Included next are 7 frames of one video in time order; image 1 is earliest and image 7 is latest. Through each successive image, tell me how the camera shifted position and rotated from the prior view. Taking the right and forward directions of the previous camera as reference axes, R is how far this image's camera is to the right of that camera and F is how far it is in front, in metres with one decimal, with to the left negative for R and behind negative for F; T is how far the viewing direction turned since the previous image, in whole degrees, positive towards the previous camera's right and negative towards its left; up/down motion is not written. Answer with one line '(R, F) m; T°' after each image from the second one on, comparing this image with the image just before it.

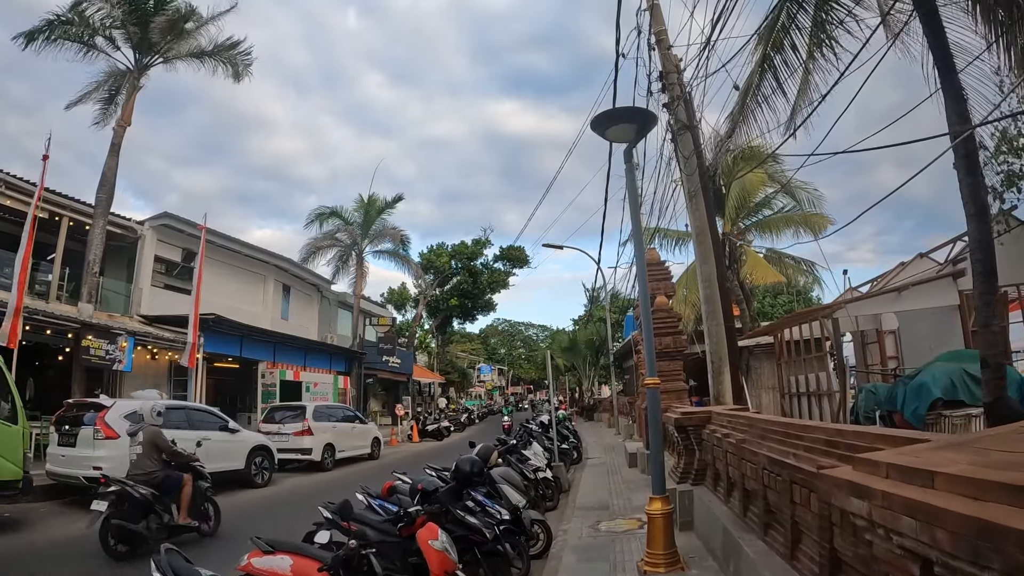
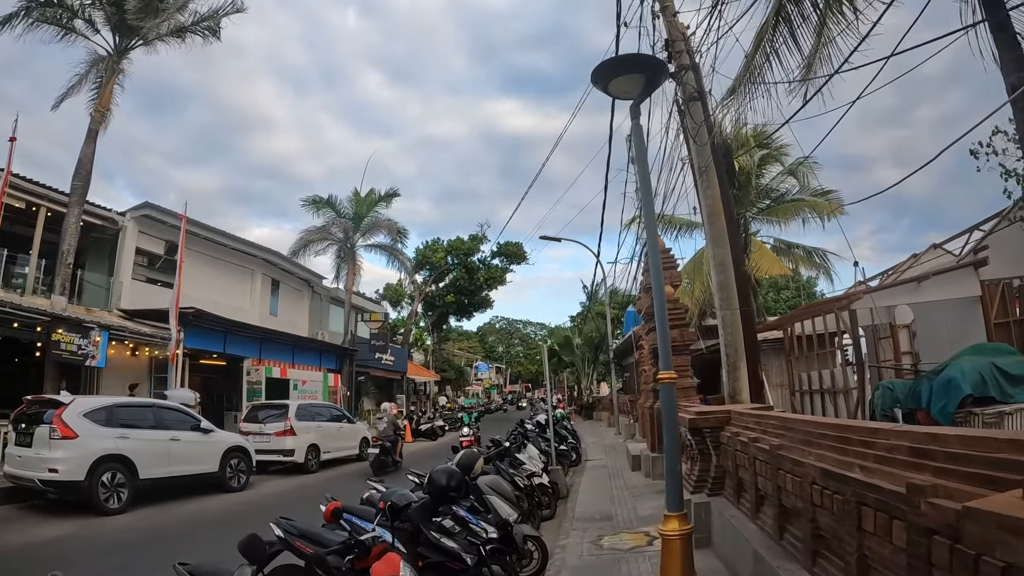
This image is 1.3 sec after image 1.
(+0.1, +0.7) m; 0°
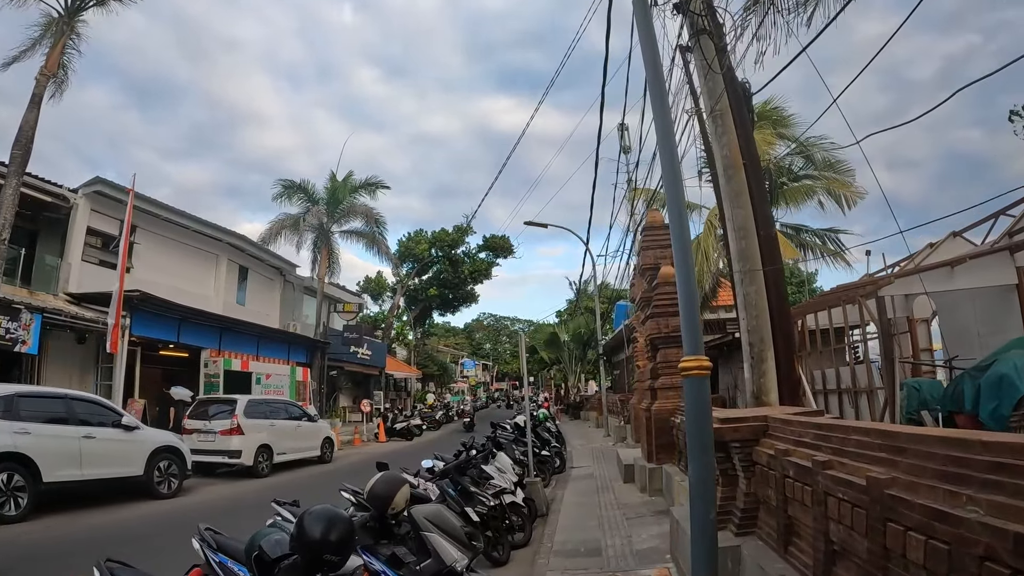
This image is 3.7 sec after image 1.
(+0.2, +1.3) m; +1°
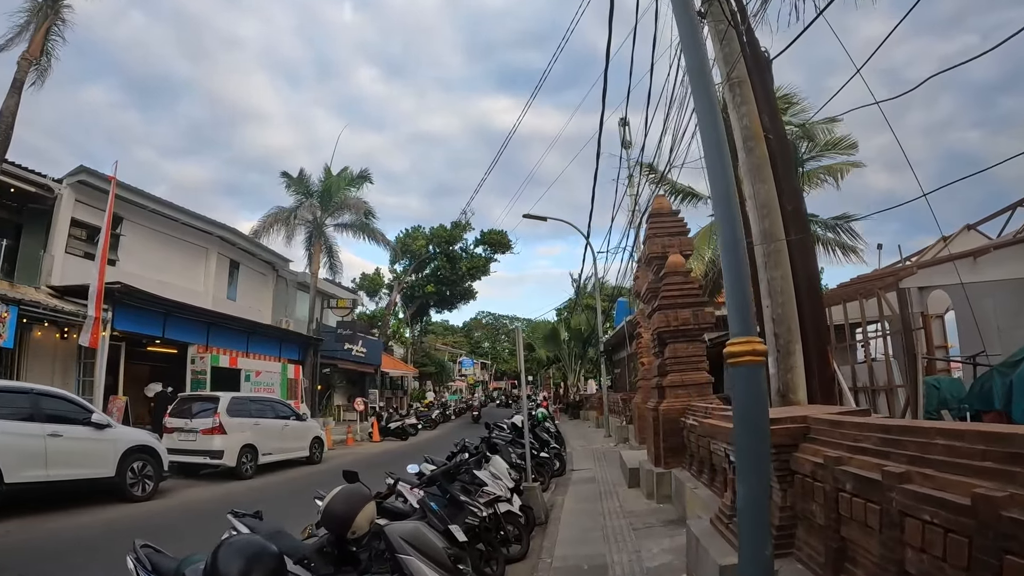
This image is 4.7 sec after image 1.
(0.0, +0.5) m; 0°
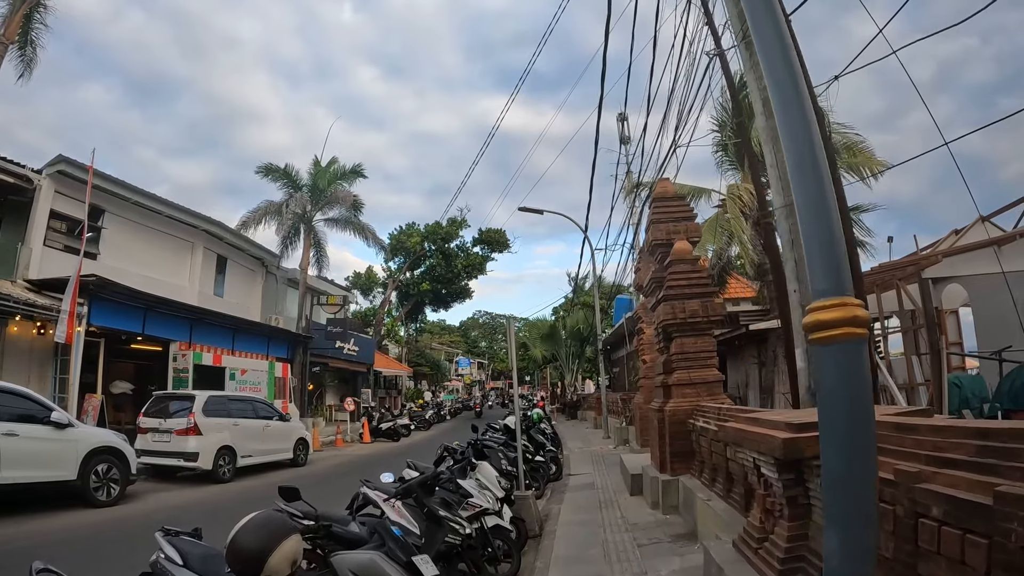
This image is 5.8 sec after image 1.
(+0.1, +0.6) m; 0°
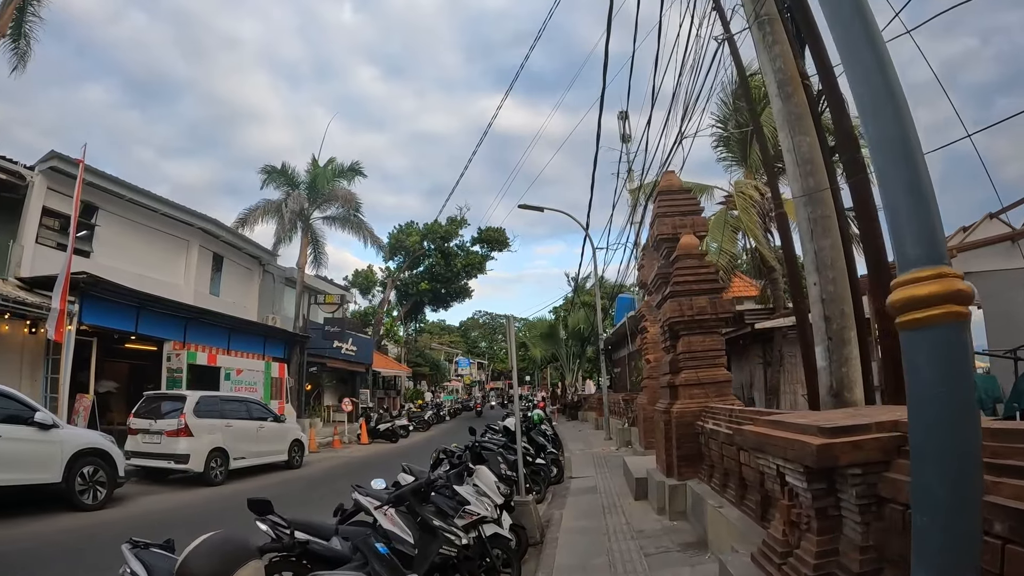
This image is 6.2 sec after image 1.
(0.0, +0.2) m; 0°
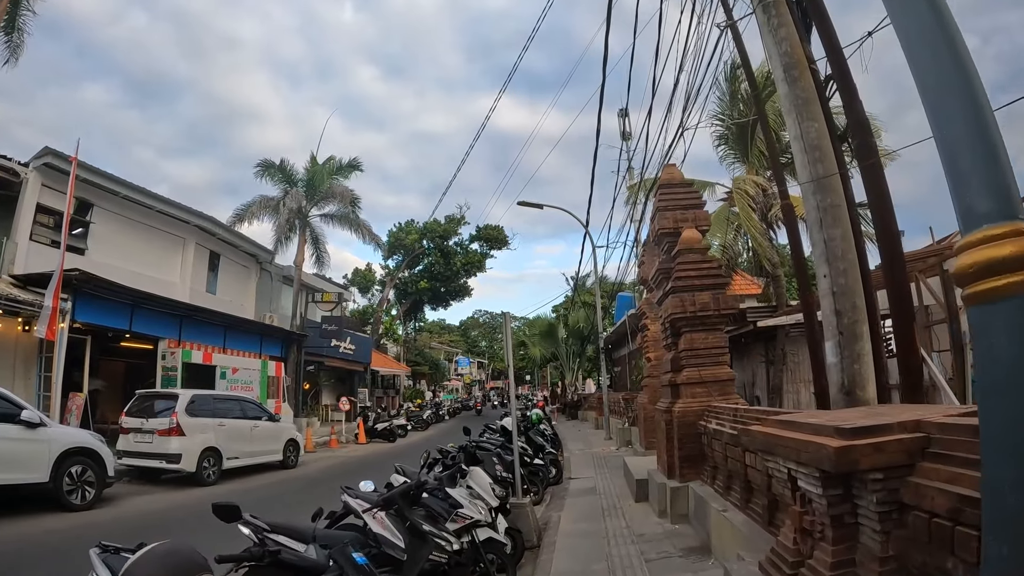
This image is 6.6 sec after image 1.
(0.0, +0.2) m; 0°
